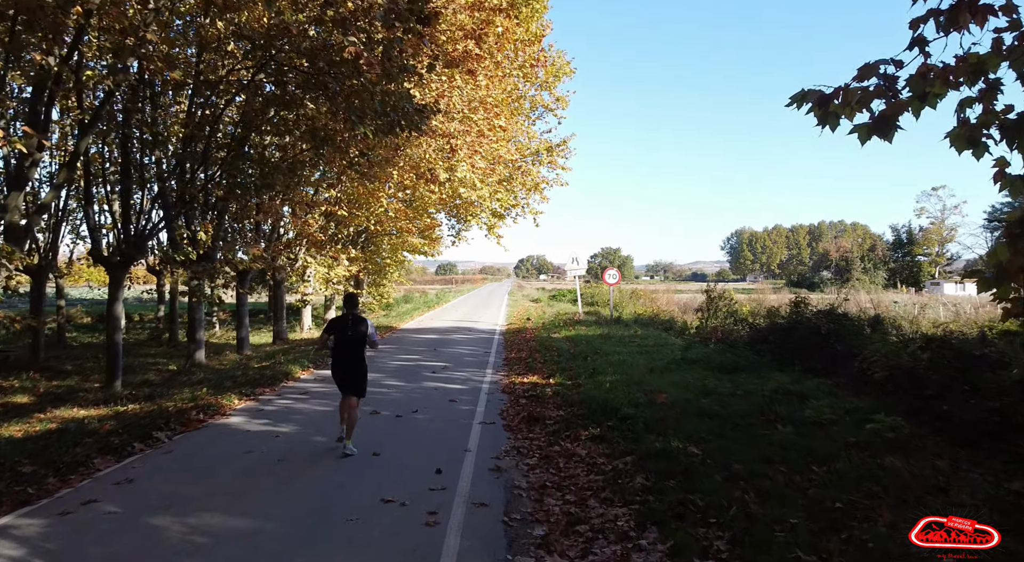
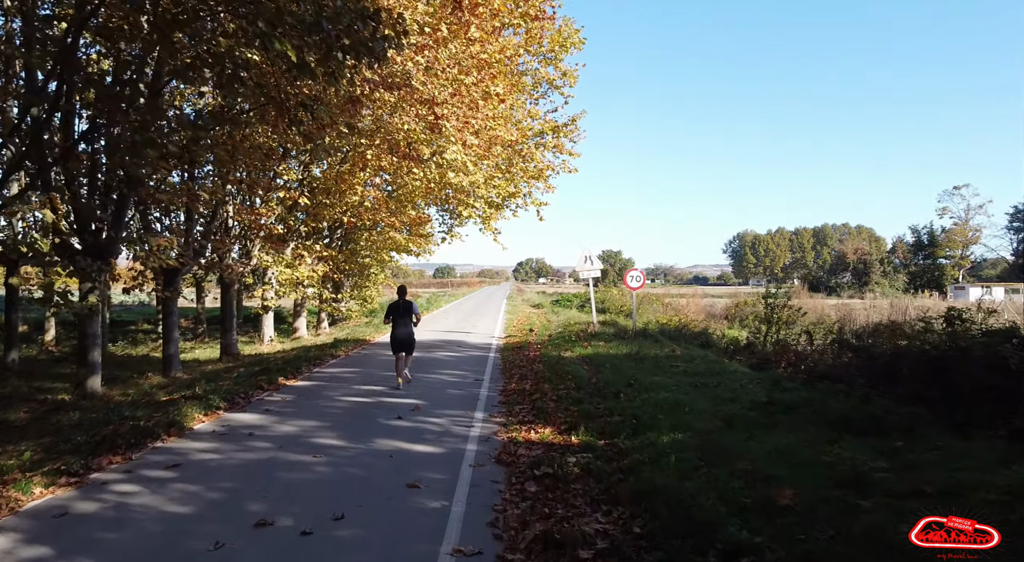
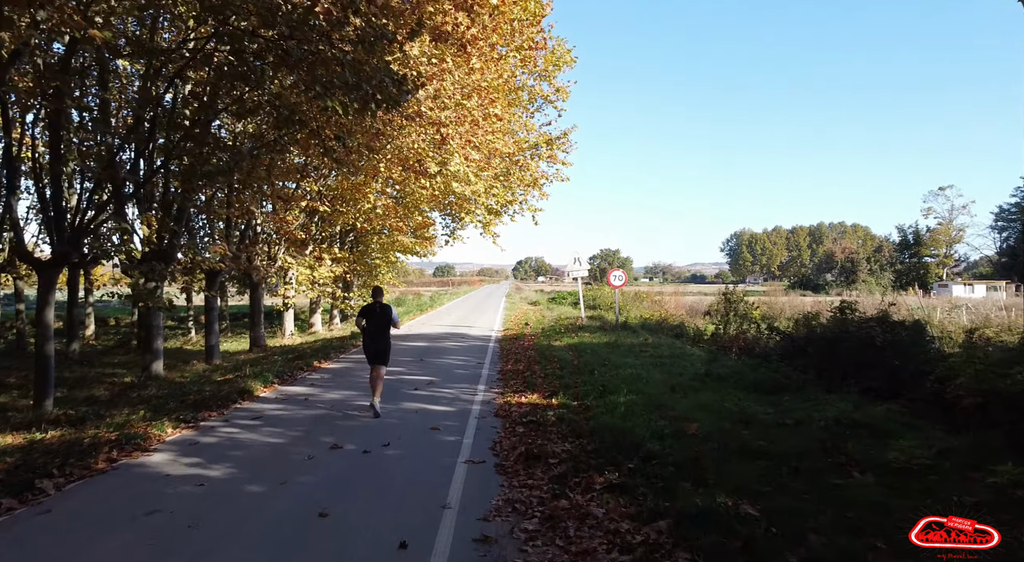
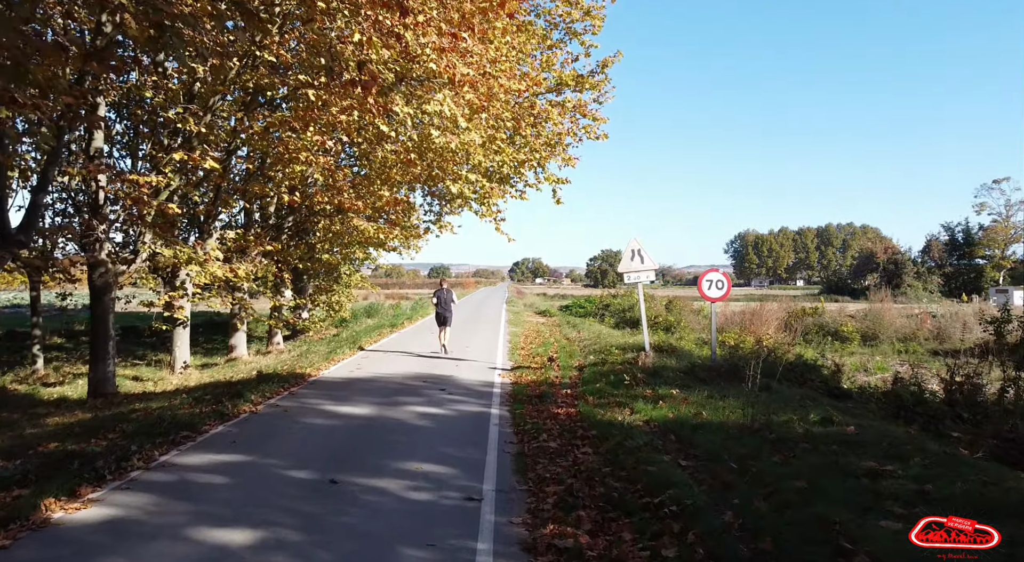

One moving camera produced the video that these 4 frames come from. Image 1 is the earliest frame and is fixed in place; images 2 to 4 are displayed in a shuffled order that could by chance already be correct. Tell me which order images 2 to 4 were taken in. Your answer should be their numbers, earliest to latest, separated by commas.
3, 2, 4
